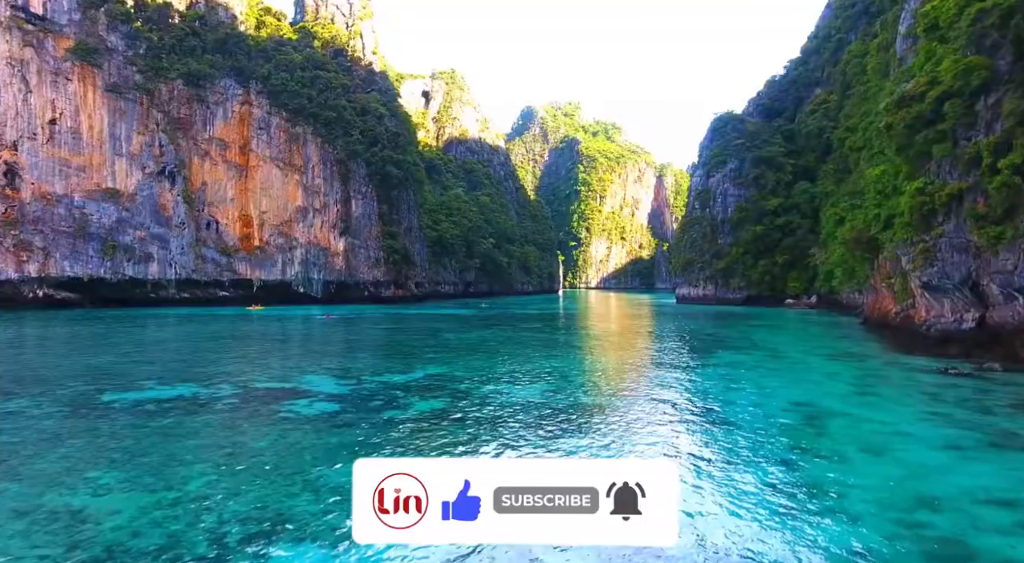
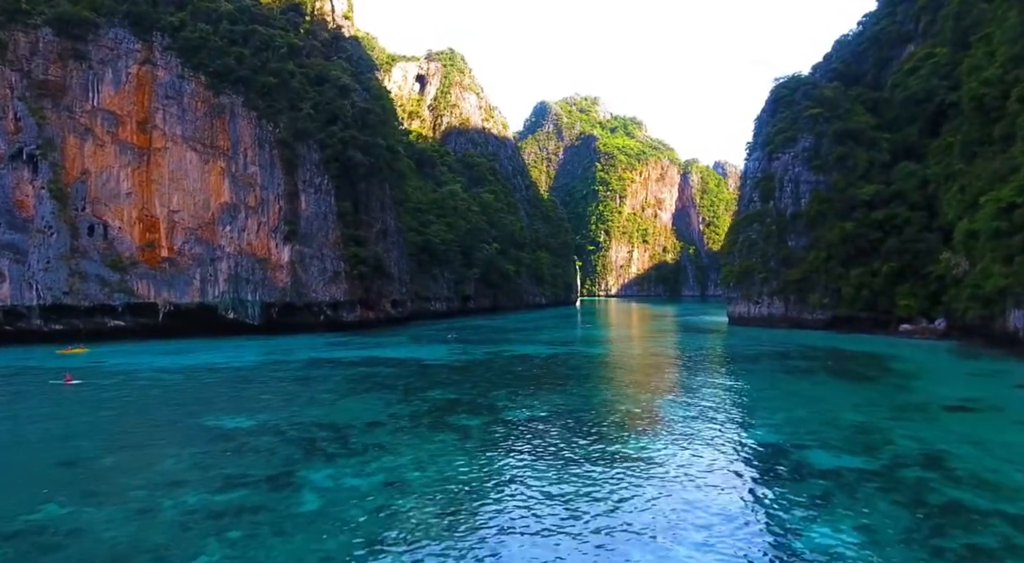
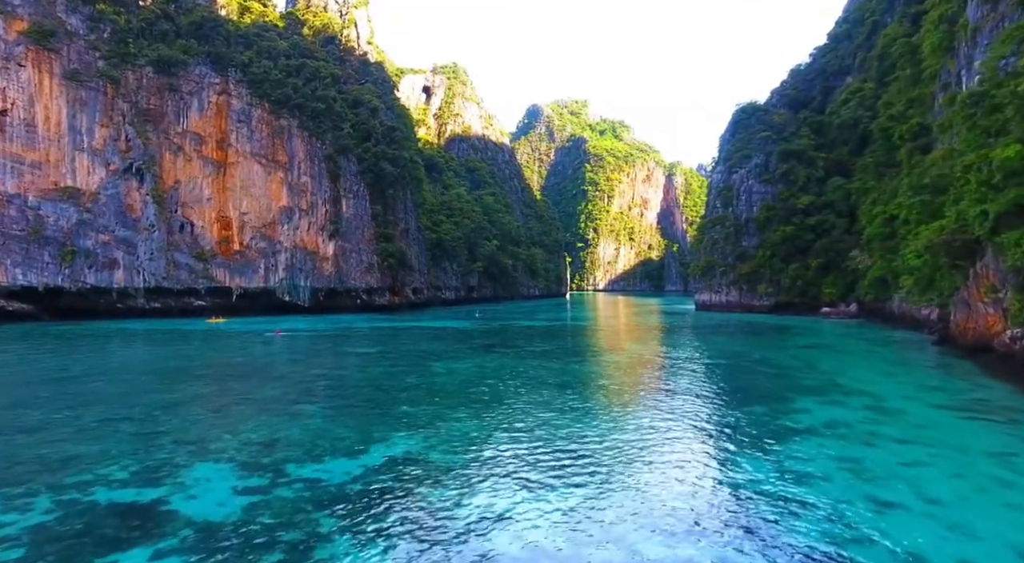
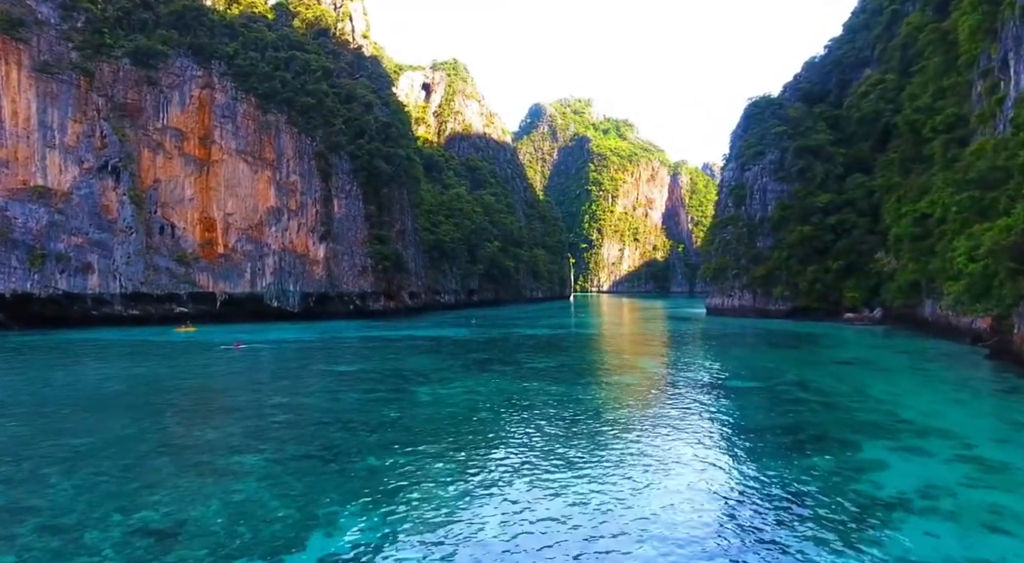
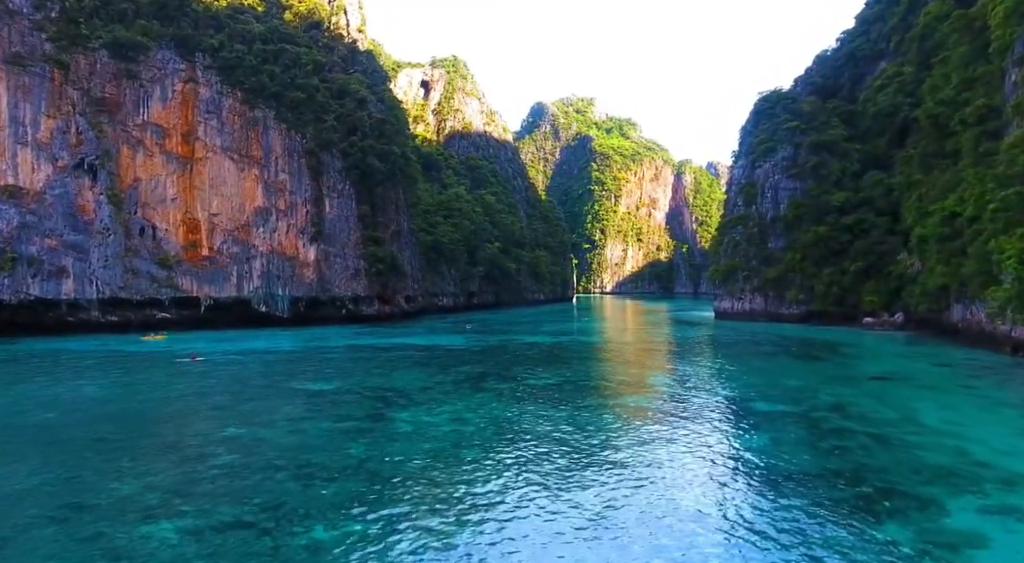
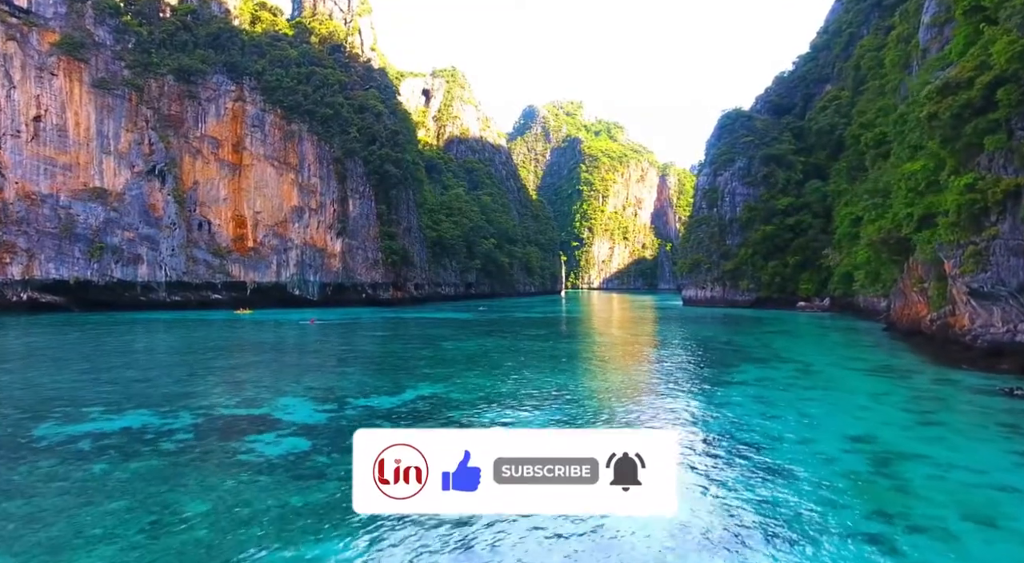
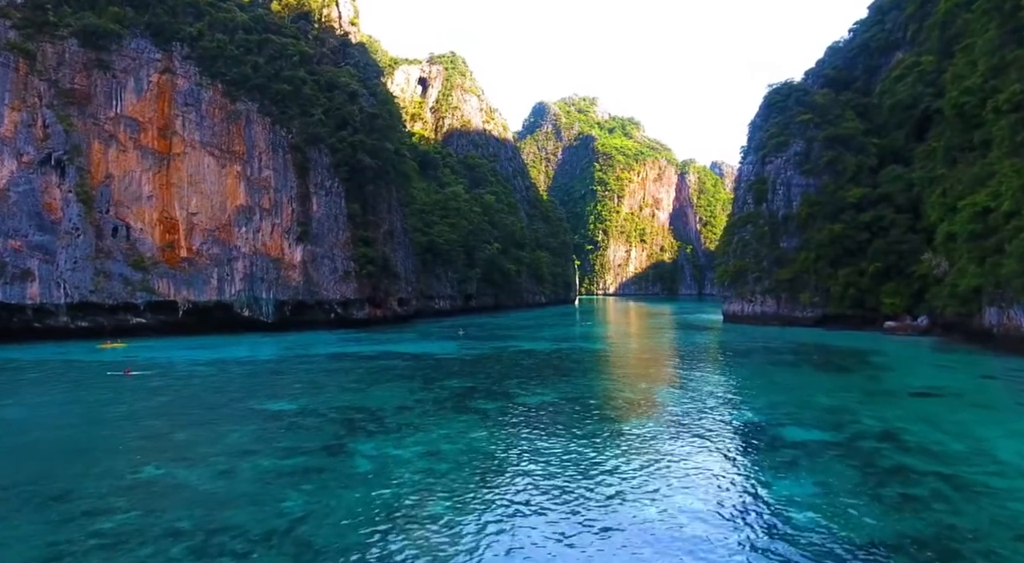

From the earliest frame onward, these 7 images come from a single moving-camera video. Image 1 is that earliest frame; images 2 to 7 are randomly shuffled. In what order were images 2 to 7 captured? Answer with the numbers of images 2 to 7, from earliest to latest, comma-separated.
6, 3, 4, 5, 7, 2
